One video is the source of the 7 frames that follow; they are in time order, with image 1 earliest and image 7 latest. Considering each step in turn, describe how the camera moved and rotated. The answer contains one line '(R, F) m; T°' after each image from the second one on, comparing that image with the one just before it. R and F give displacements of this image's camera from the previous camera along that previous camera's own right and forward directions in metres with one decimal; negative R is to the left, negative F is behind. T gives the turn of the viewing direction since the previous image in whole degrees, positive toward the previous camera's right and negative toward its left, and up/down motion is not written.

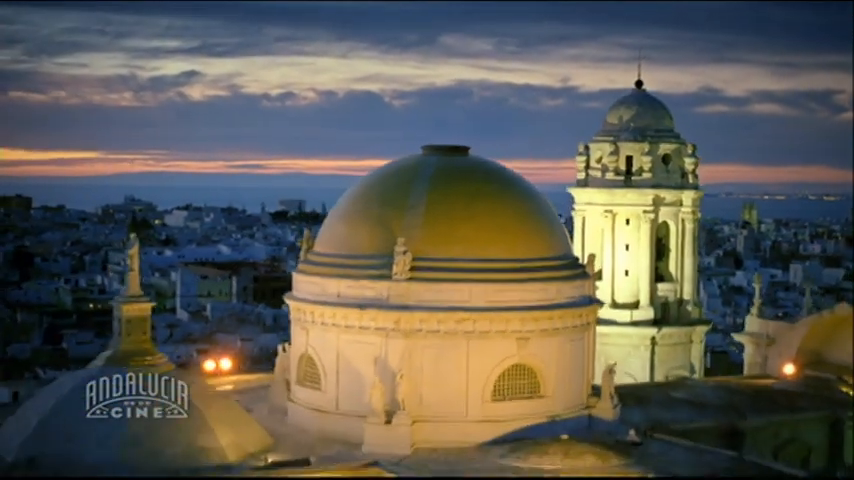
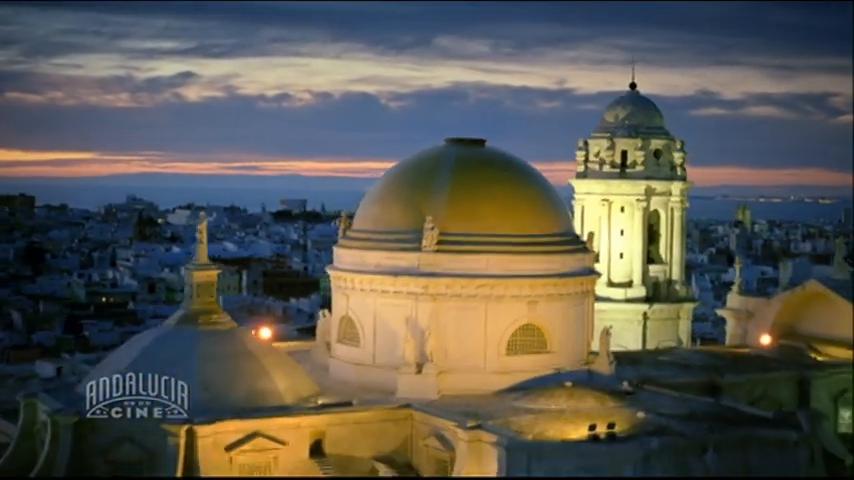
(-0.2, -2.8) m; 0°
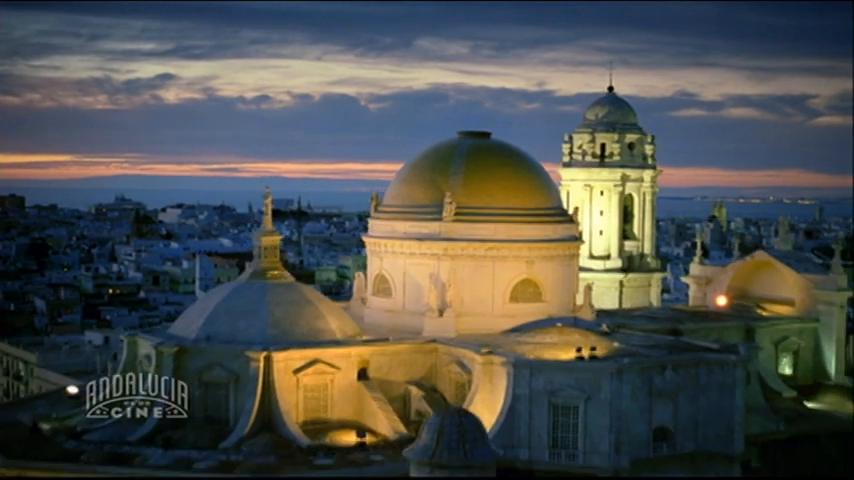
(-0.4, -4.9) m; +1°
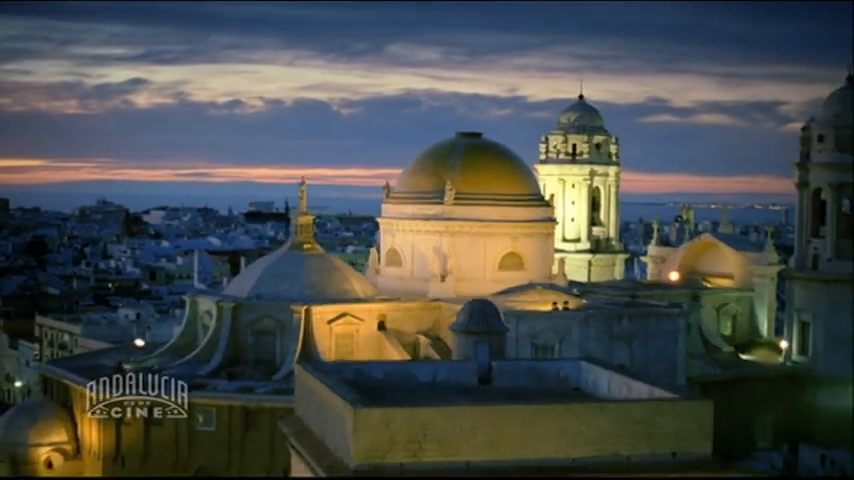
(-0.4, -5.6) m; +1°
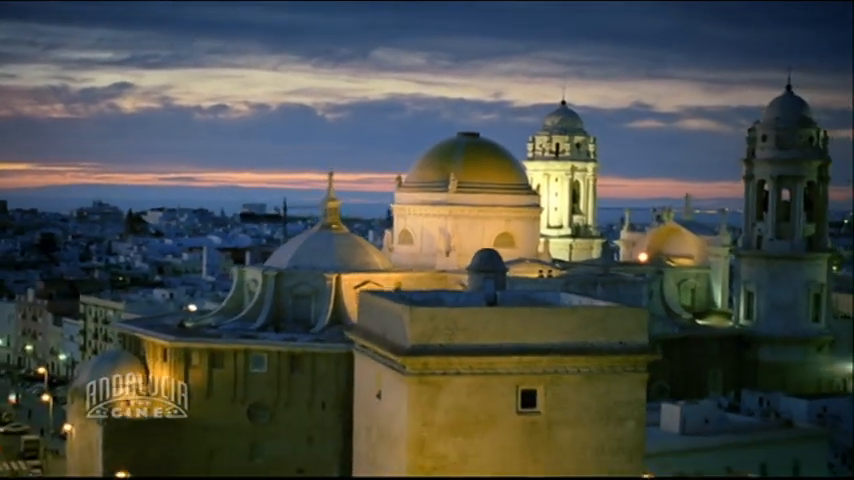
(-0.3, -5.9) m; 0°
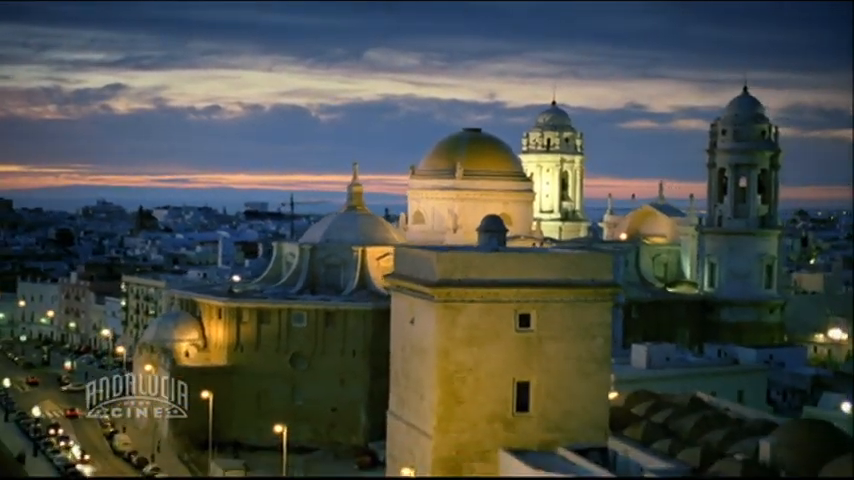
(-0.3, -6.2) m; 0°
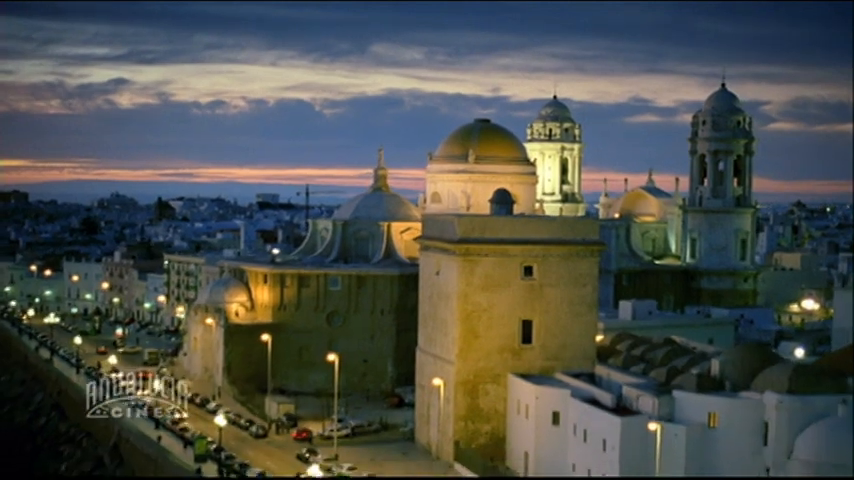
(-0.2, -5.9) m; 0°
